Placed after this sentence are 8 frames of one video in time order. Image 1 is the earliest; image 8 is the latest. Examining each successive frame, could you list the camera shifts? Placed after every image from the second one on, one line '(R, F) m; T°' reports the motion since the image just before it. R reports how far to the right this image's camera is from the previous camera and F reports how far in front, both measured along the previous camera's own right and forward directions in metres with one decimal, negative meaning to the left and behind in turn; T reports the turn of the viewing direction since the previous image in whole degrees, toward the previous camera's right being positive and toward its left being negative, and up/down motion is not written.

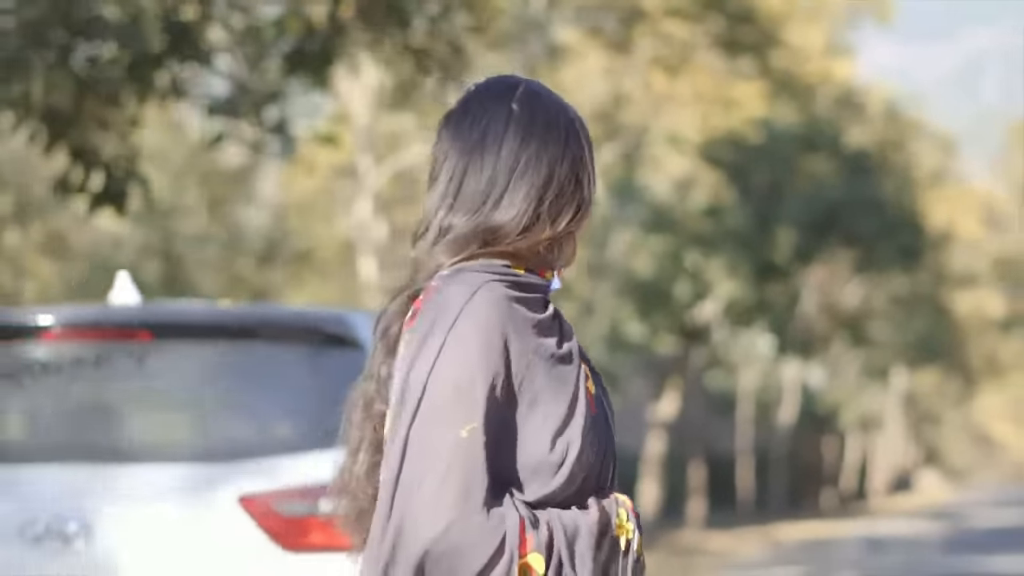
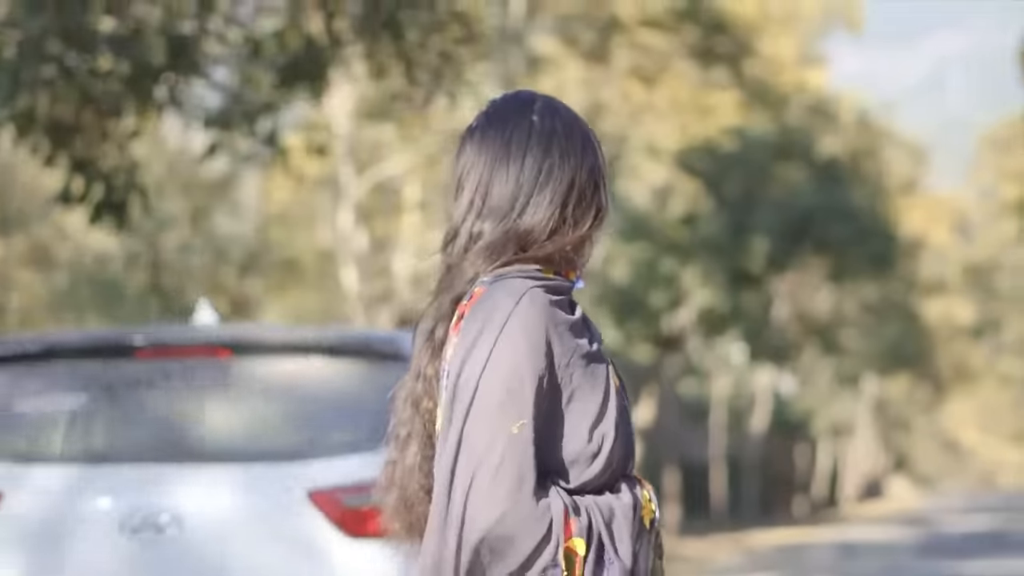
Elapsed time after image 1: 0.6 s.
(-0.1, -0.2) m; +1°
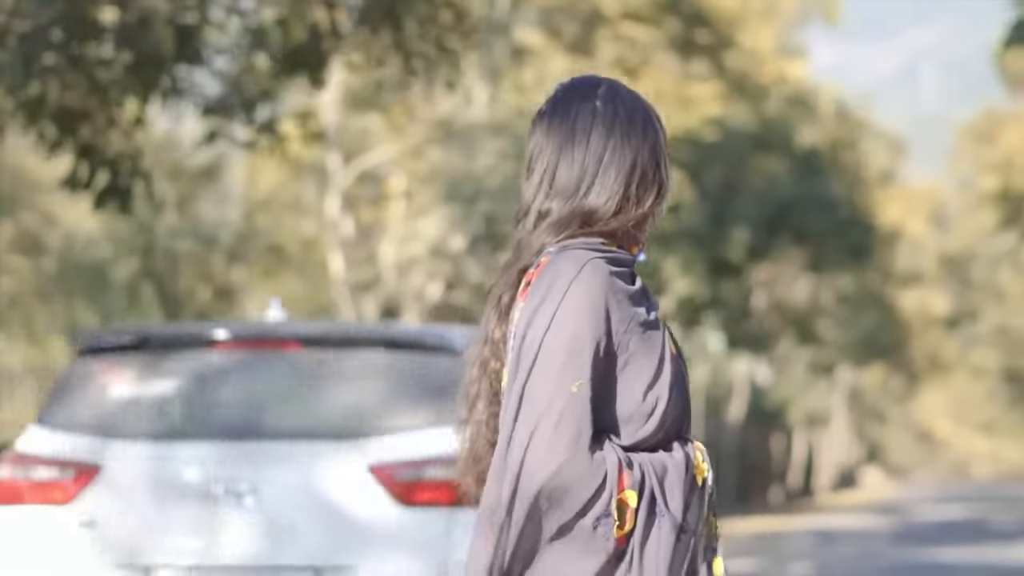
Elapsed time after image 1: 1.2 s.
(-0.1, -0.3) m; +1°
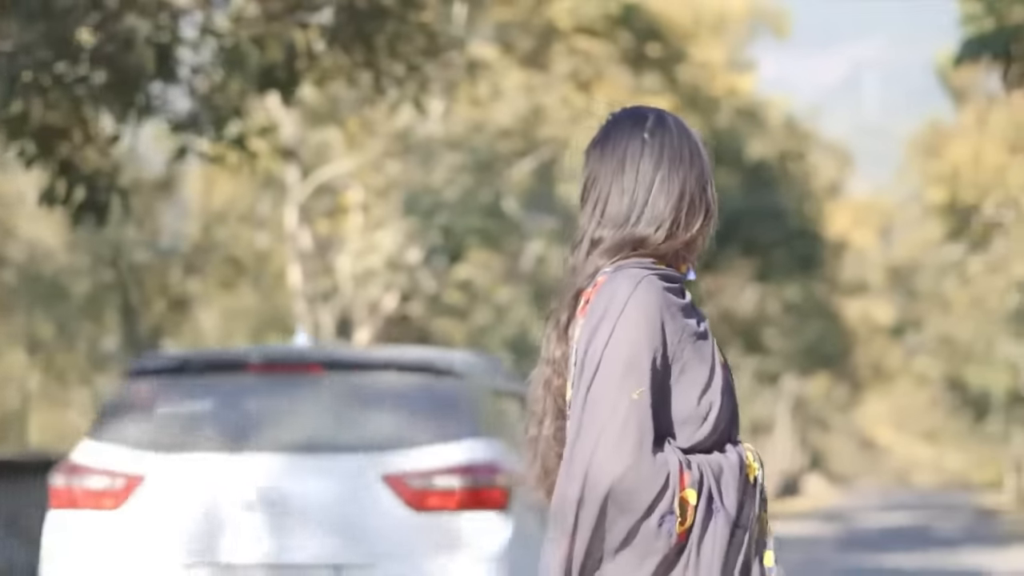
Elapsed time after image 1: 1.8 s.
(-0.2, -0.2) m; +2°
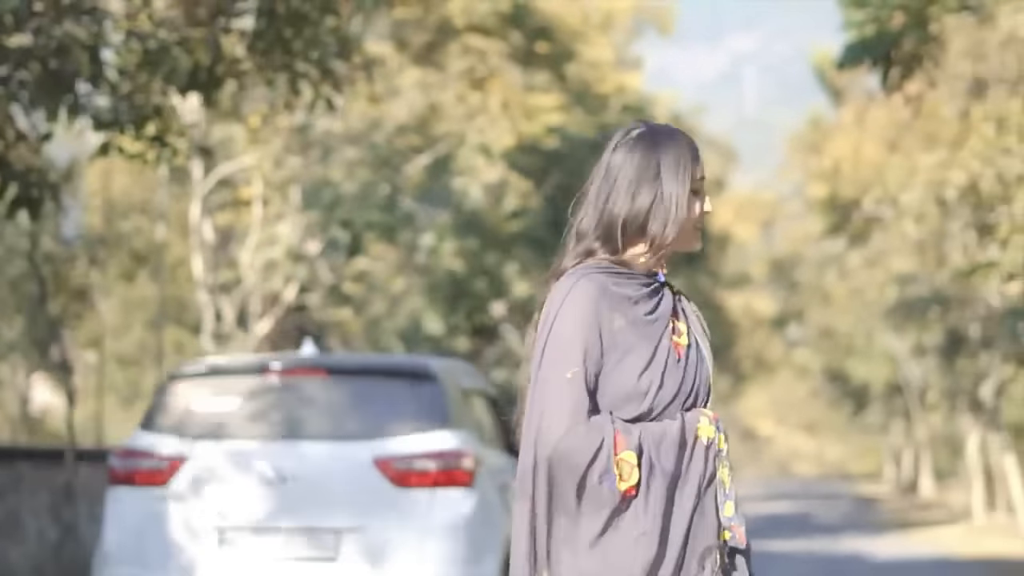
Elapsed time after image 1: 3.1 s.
(-0.2, -0.6) m; +4°
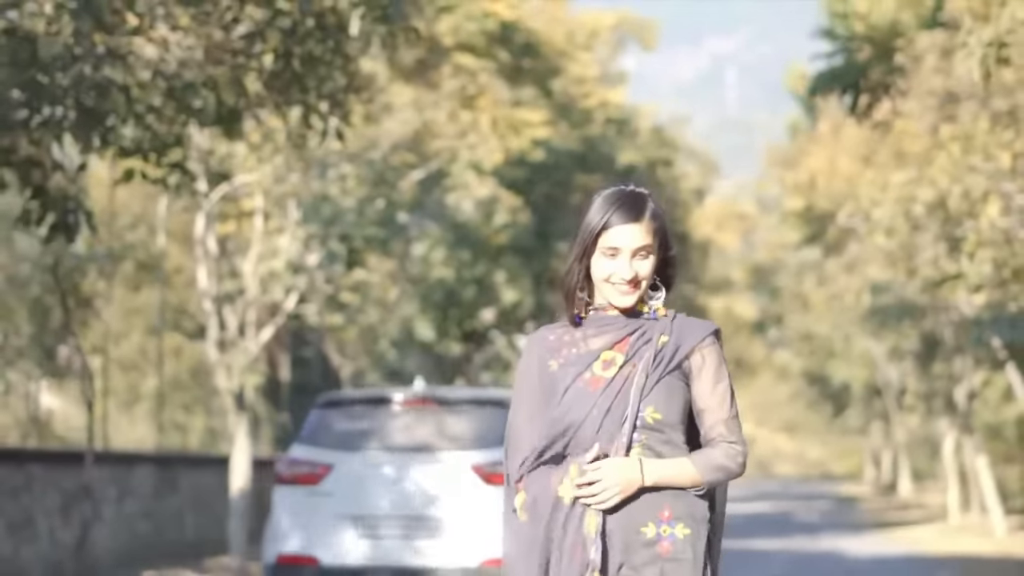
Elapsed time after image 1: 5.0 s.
(-0.1, -1.0) m; +1°
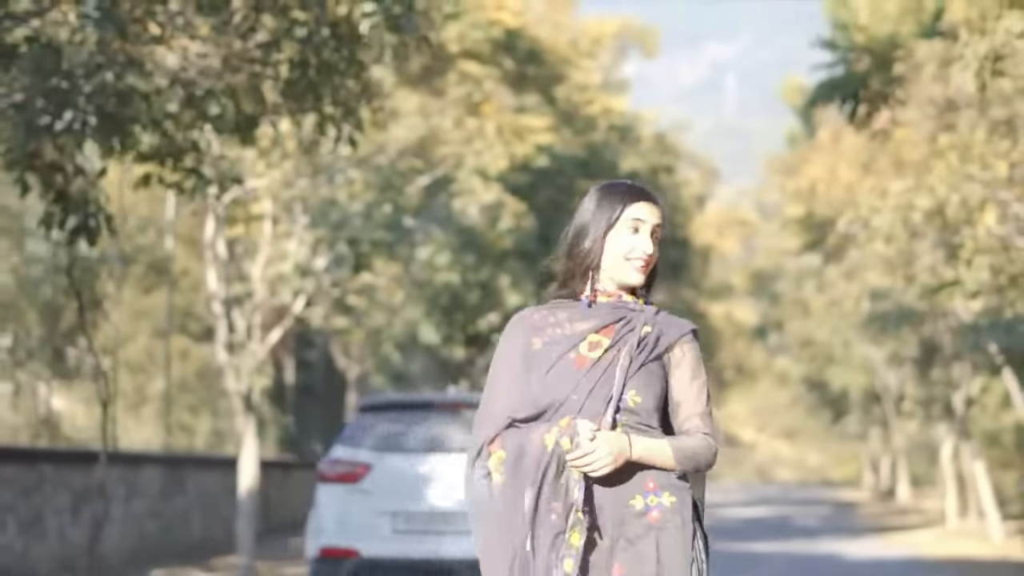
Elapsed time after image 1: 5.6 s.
(0.0, -0.3) m; 0°
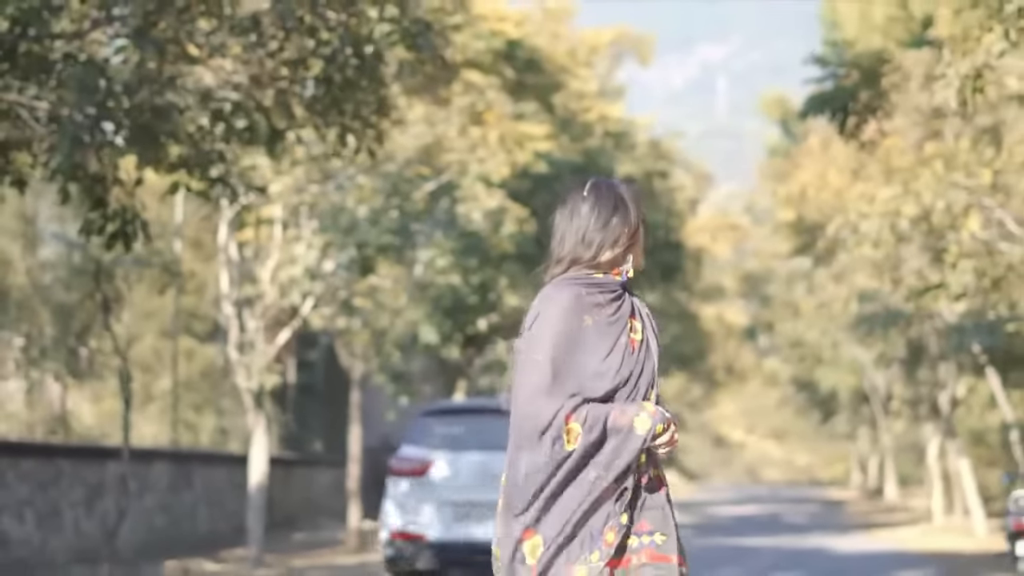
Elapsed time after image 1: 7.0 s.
(-0.1, -0.8) m; 0°
